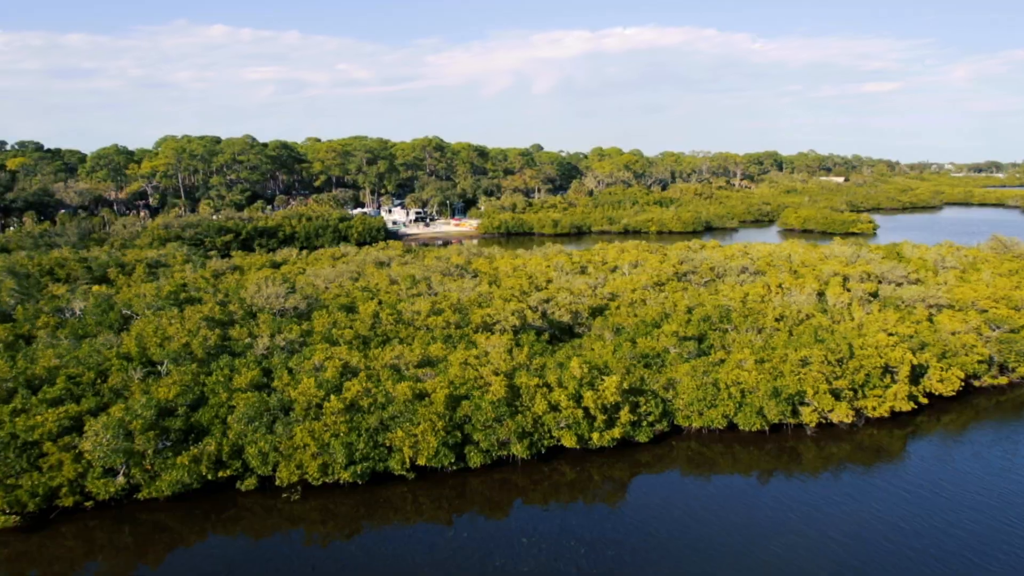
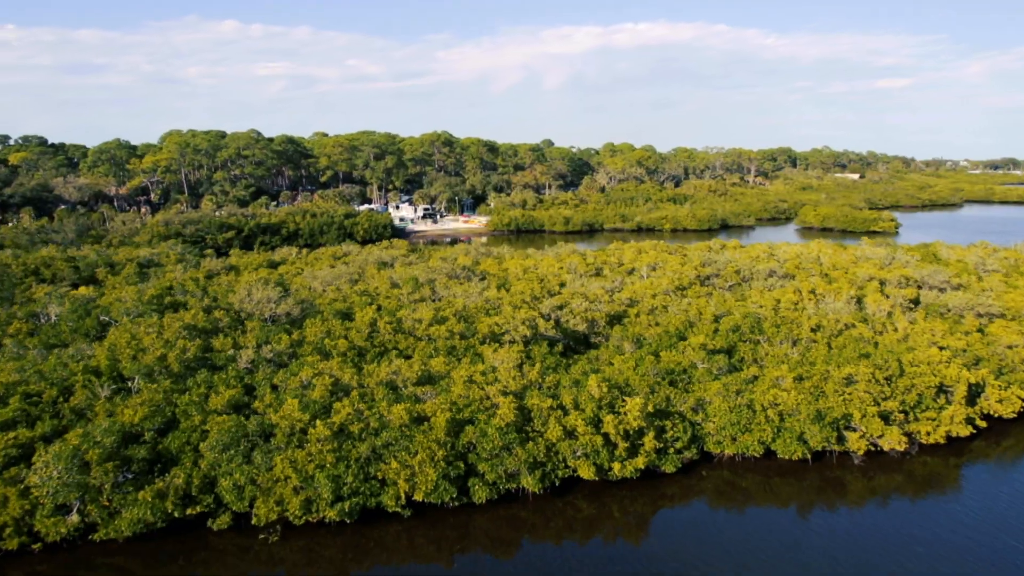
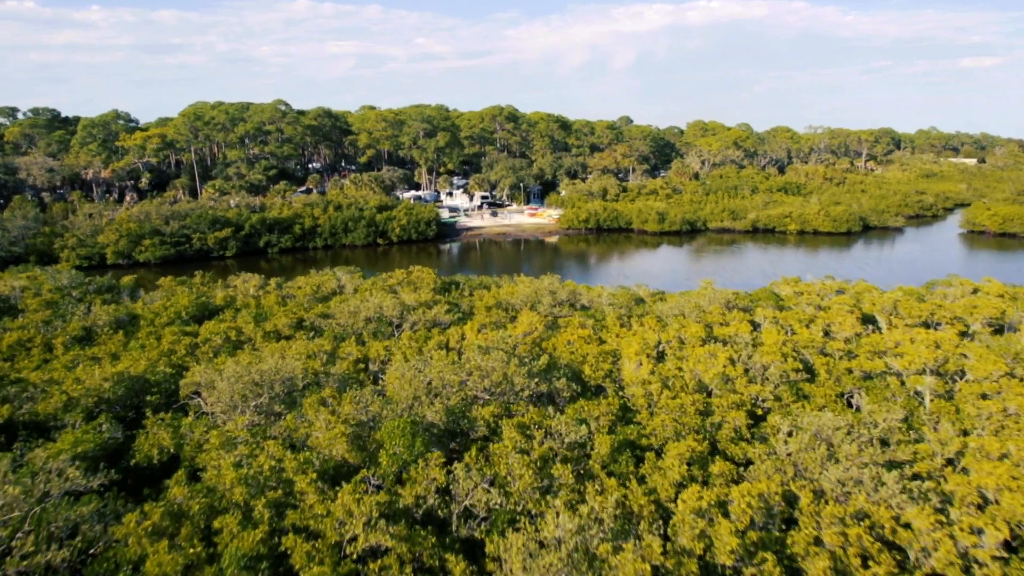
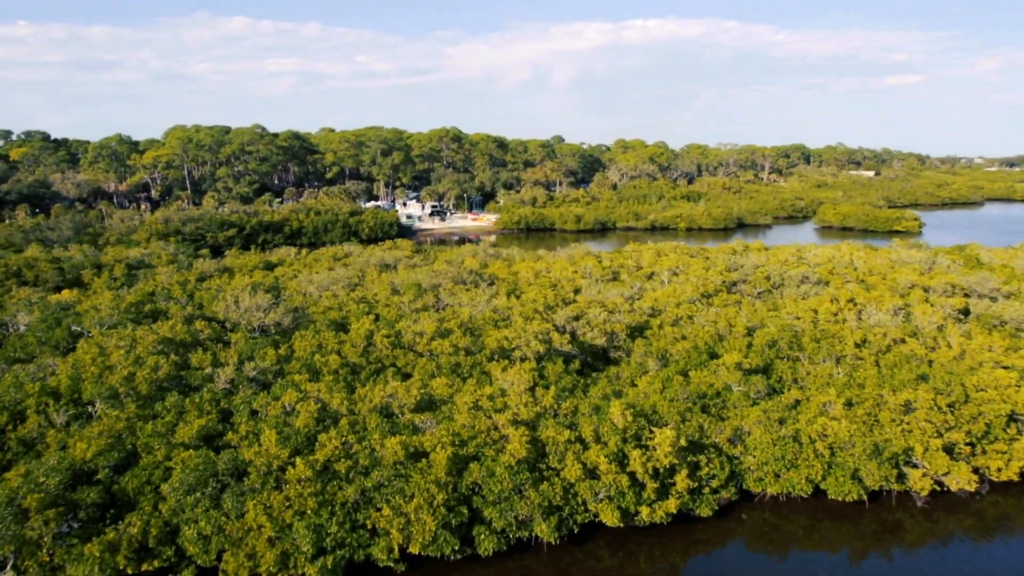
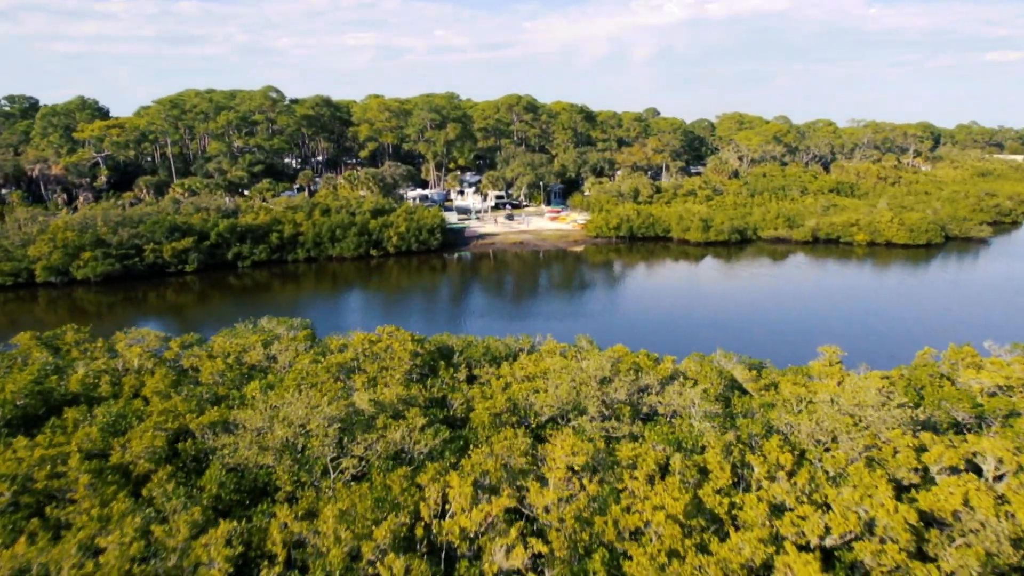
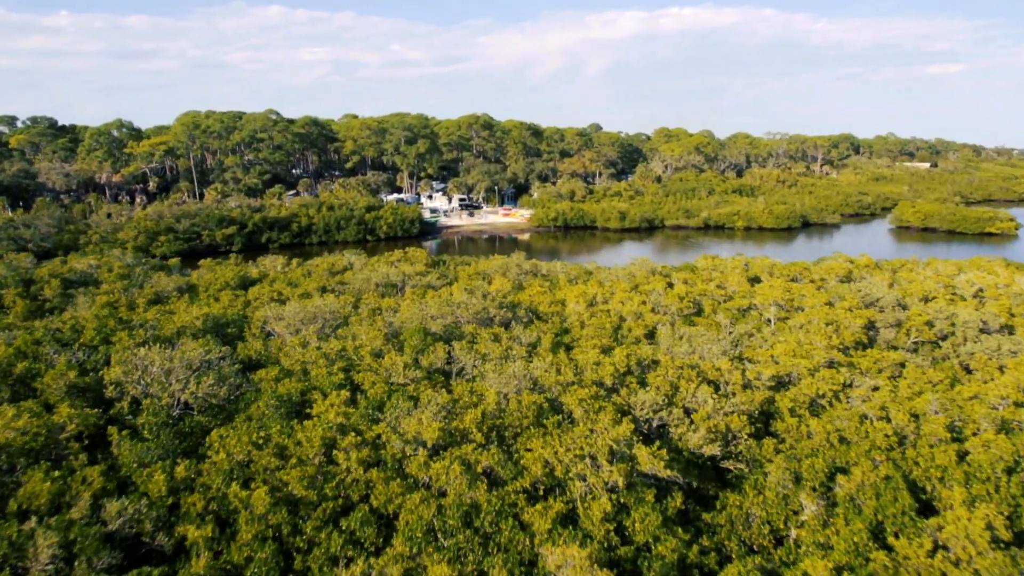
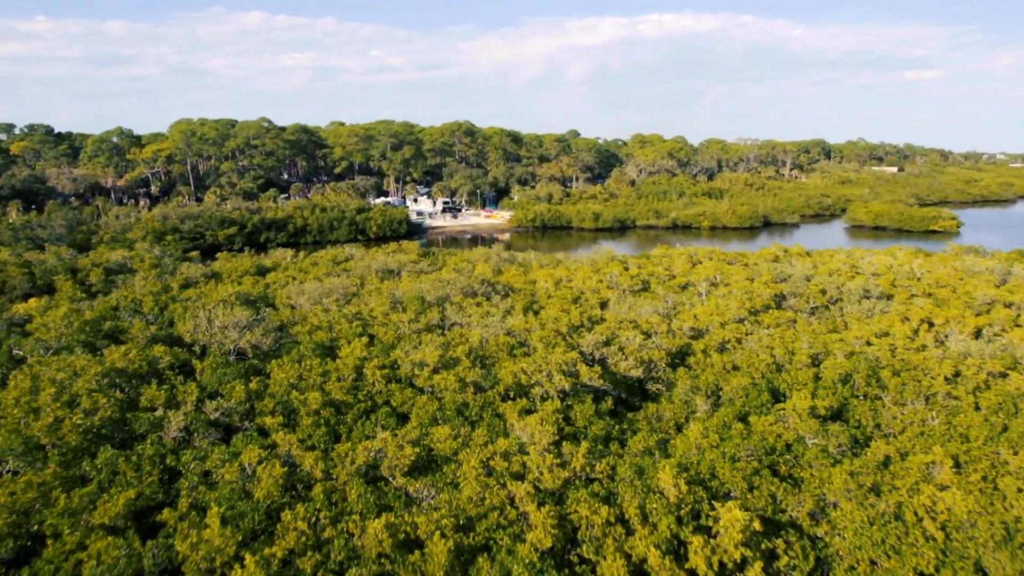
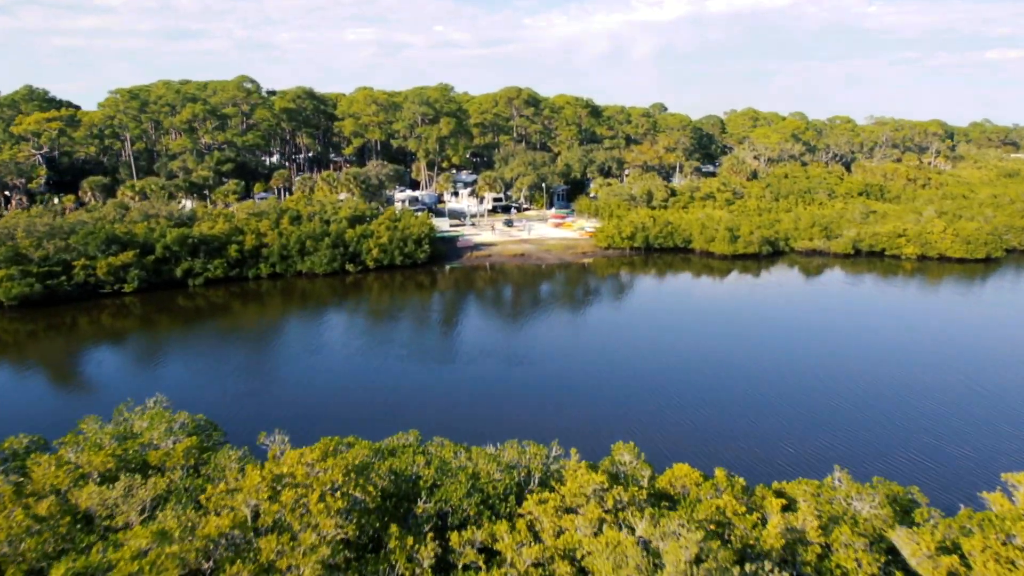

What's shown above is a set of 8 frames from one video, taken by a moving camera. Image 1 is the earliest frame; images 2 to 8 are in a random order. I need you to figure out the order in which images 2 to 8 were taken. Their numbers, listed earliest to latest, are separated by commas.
2, 4, 7, 6, 3, 5, 8
